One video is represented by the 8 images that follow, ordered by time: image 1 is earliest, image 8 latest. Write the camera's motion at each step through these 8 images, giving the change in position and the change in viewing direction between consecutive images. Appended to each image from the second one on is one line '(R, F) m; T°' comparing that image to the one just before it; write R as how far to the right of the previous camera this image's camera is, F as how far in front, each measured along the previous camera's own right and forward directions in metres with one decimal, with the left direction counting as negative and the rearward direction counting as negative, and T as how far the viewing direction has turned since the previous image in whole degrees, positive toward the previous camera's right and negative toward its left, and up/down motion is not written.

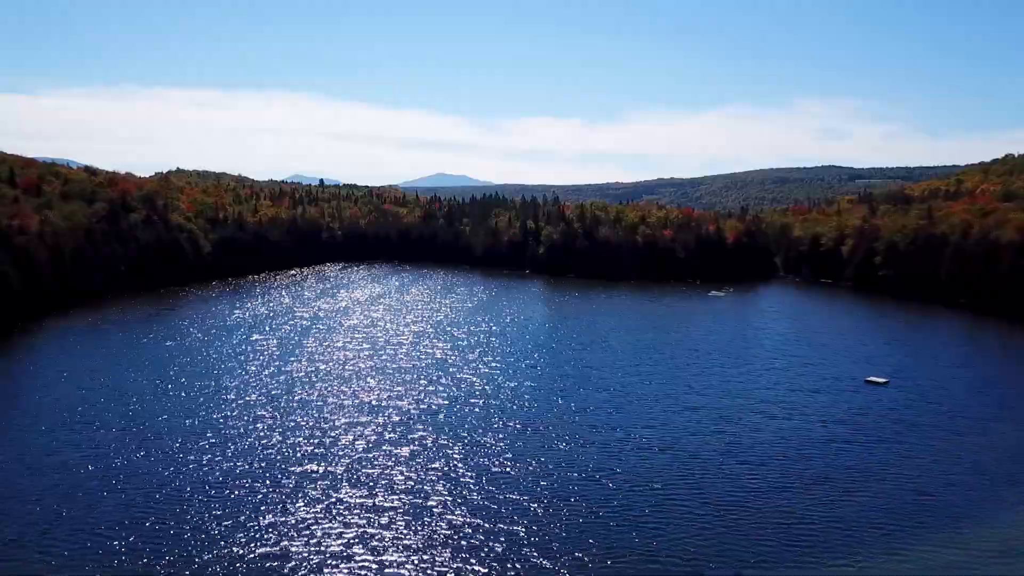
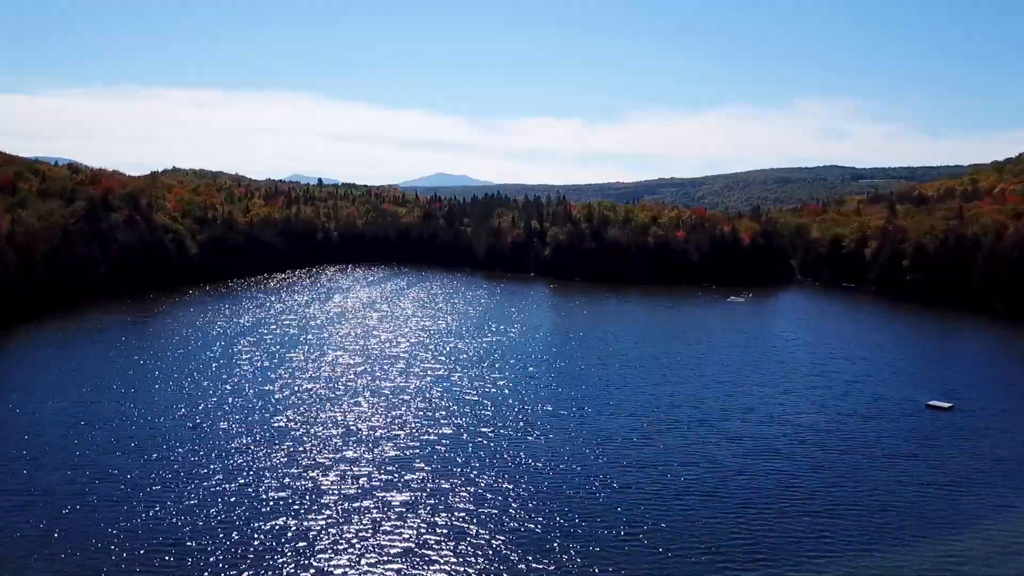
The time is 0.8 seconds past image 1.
(-0.6, +5.7) m; 0°
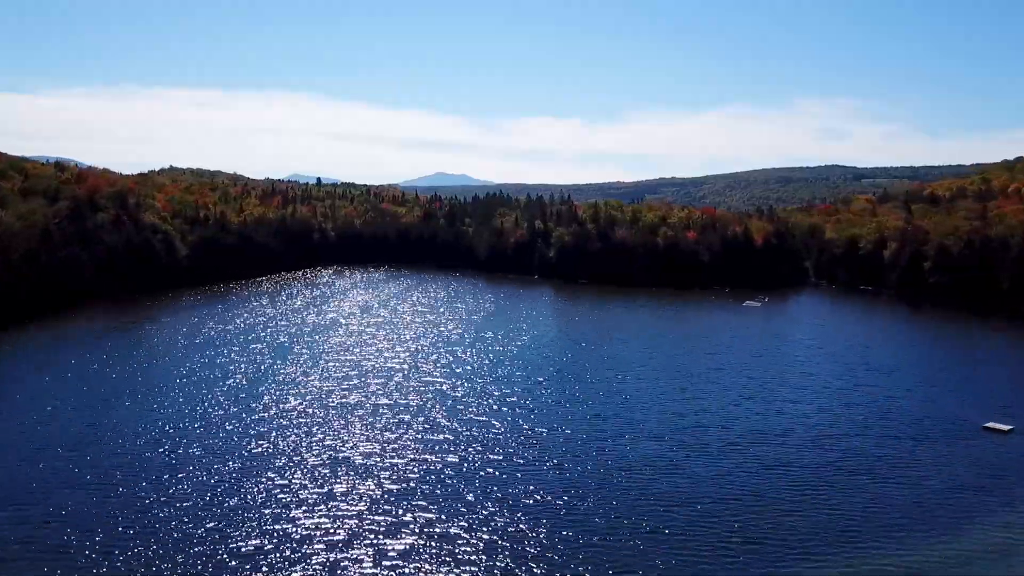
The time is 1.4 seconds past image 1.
(-0.5, +4.1) m; 0°
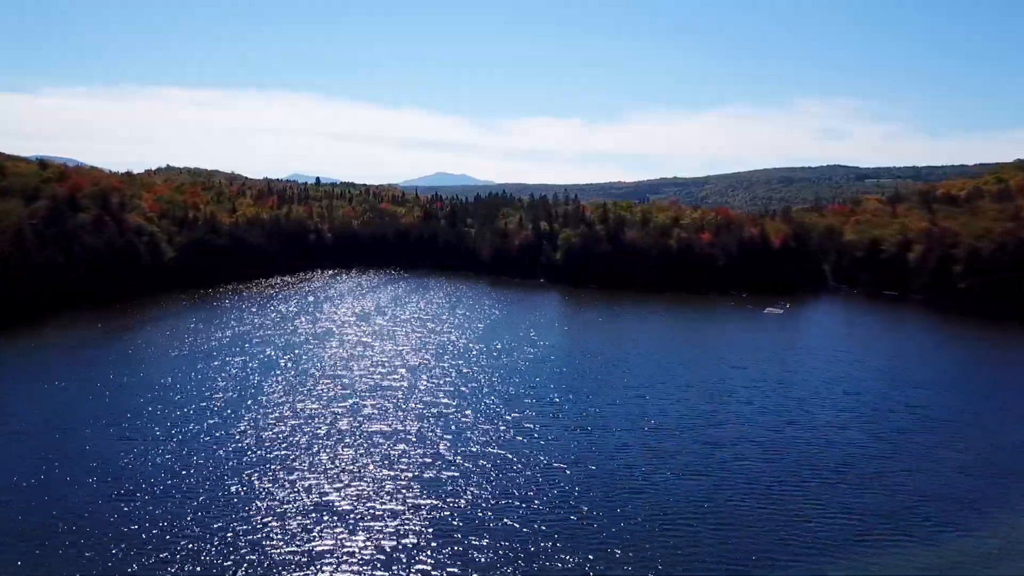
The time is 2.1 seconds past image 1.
(-0.7, +5.1) m; 0°
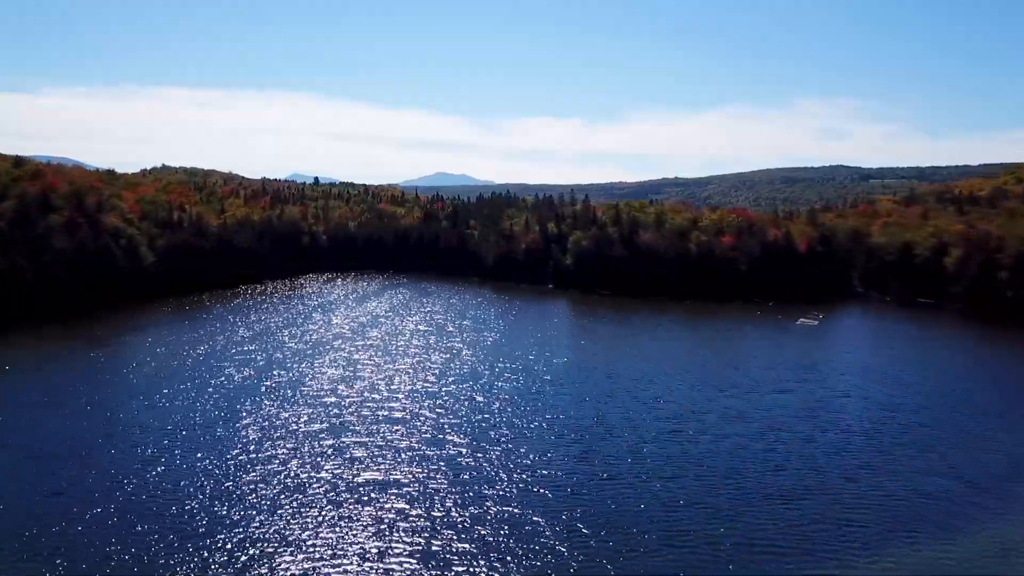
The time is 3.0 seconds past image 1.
(-0.9, +6.5) m; 0°
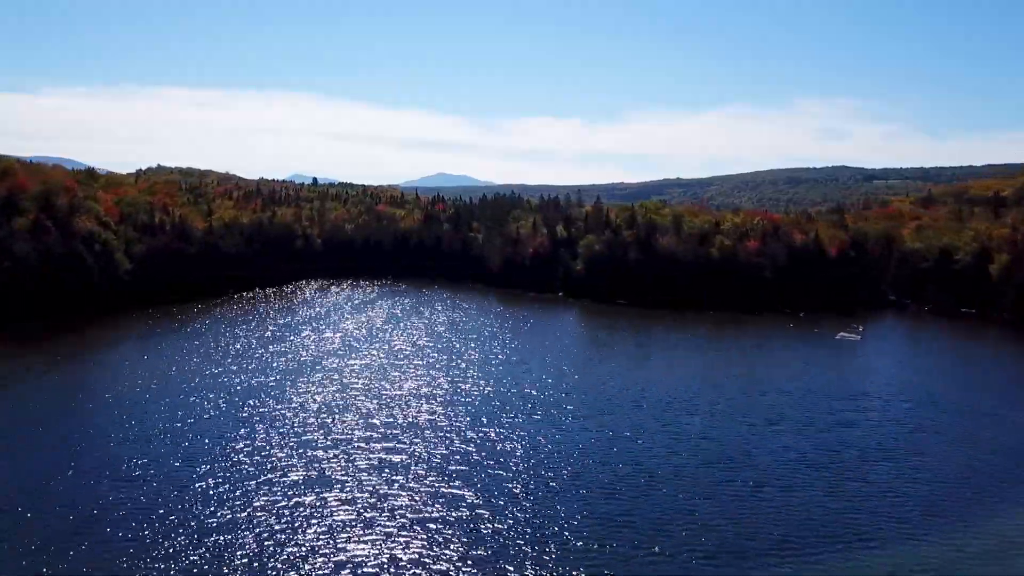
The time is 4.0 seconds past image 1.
(-0.9, +6.8) m; 0°
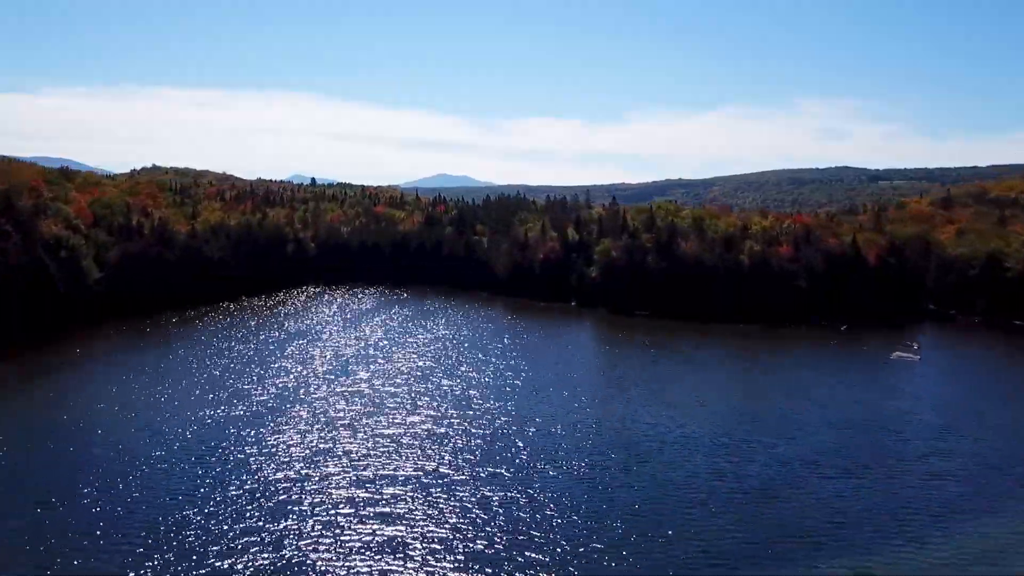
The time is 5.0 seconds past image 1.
(-1.0, +7.2) m; 0°
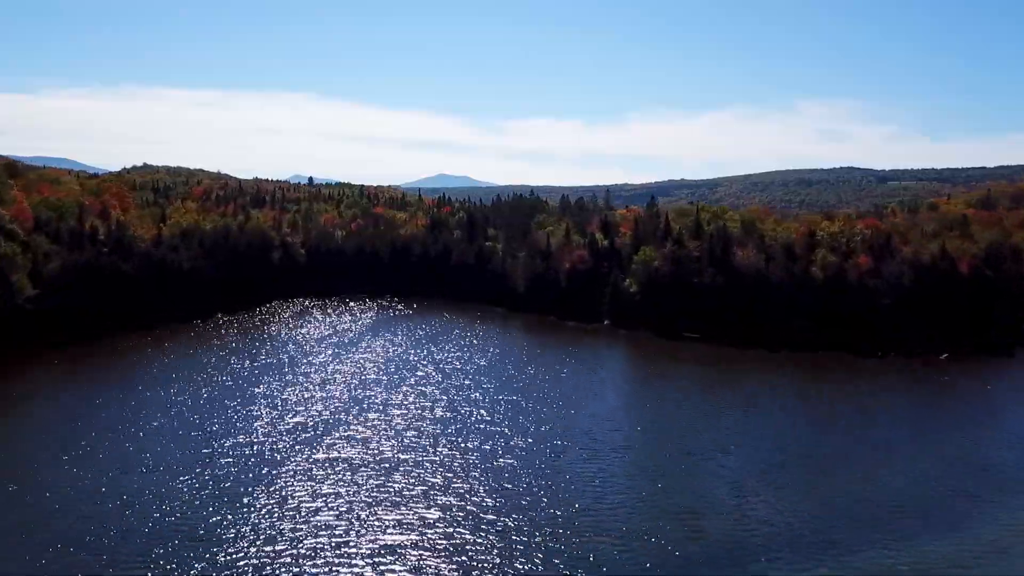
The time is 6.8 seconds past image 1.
(-2.1, +12.7) m; 0°
